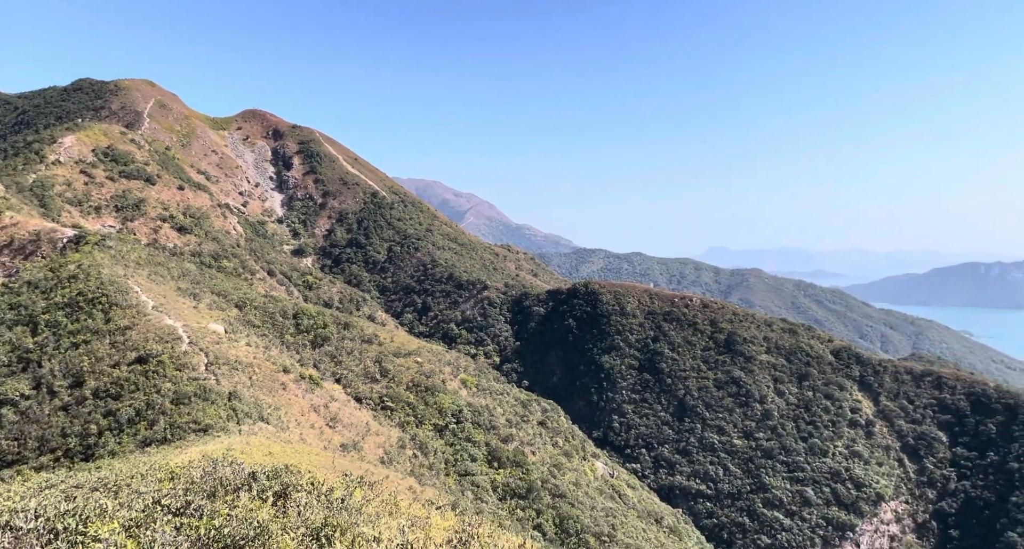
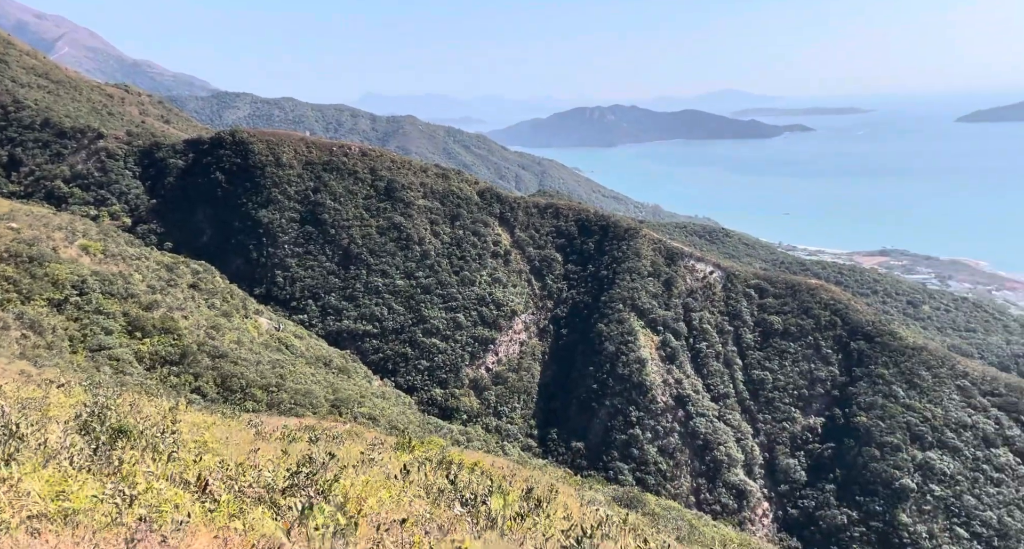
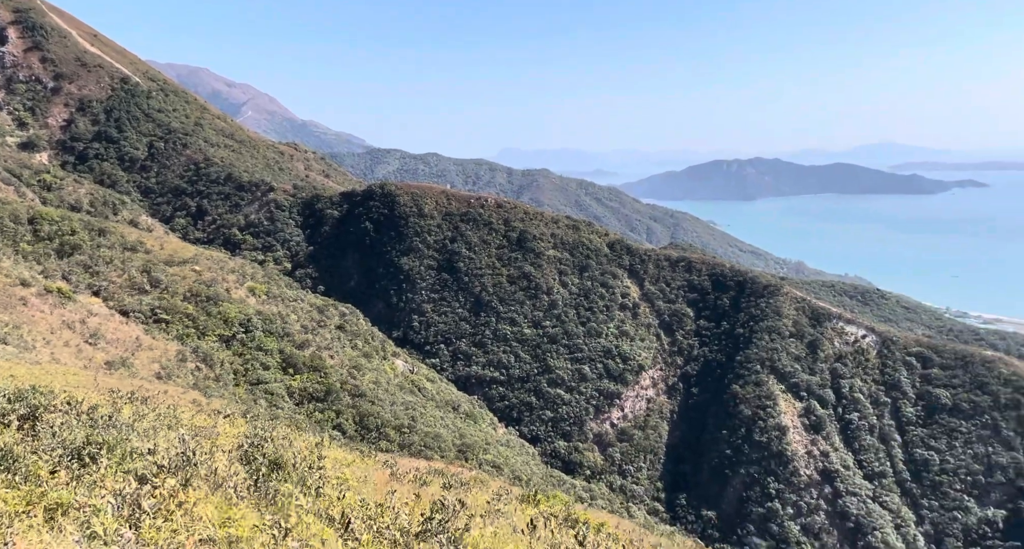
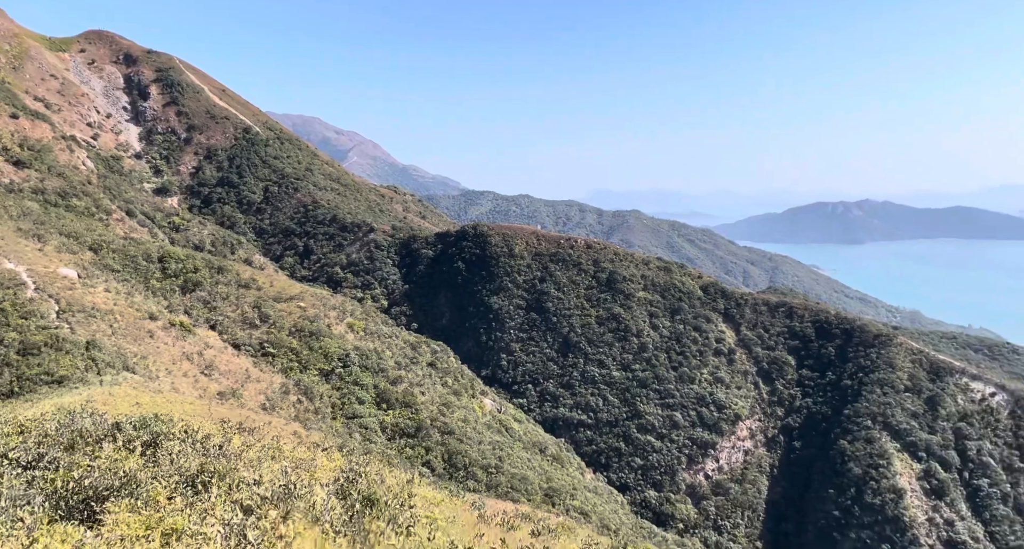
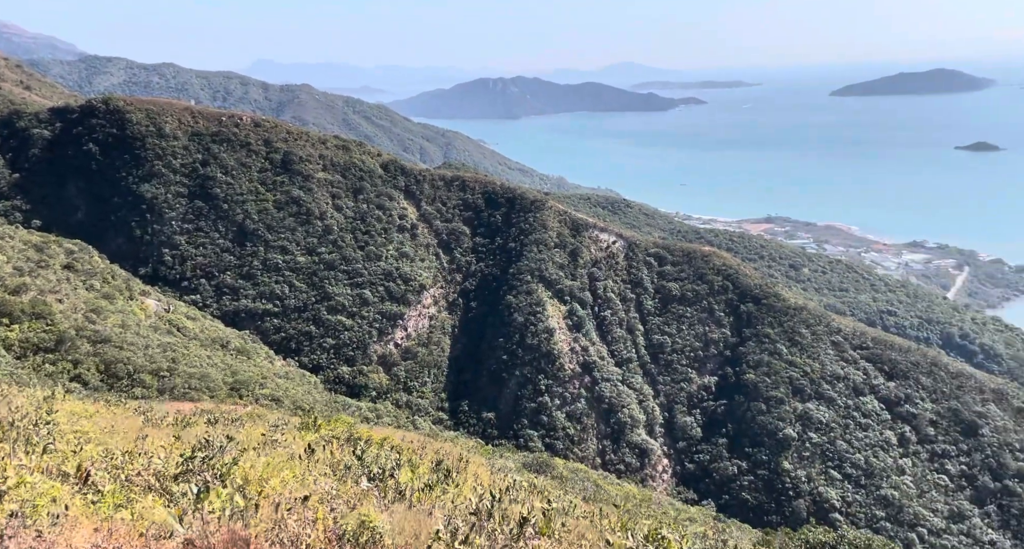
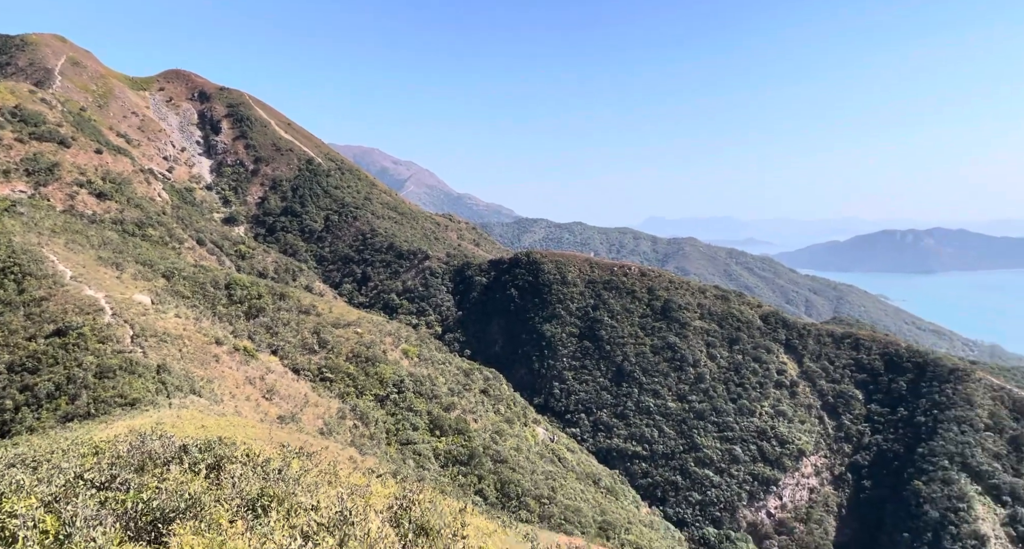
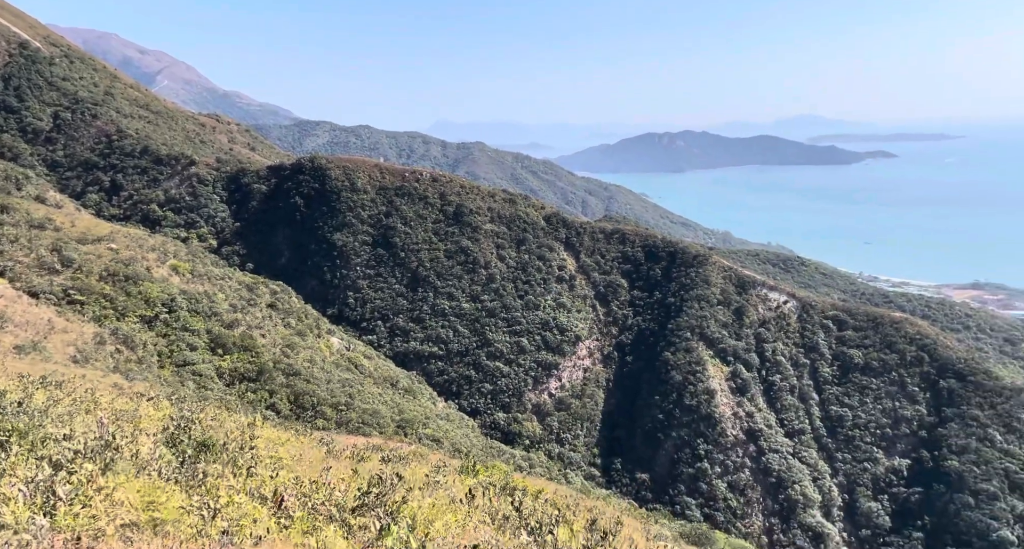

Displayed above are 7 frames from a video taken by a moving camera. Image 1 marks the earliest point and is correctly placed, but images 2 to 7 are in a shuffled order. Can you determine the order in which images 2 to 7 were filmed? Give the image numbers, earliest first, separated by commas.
6, 4, 3, 7, 2, 5
